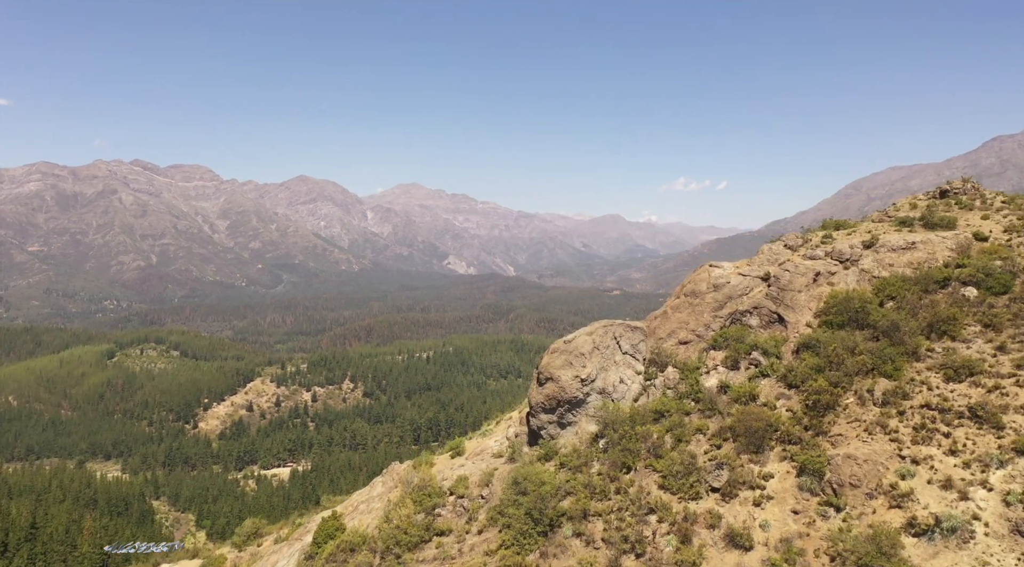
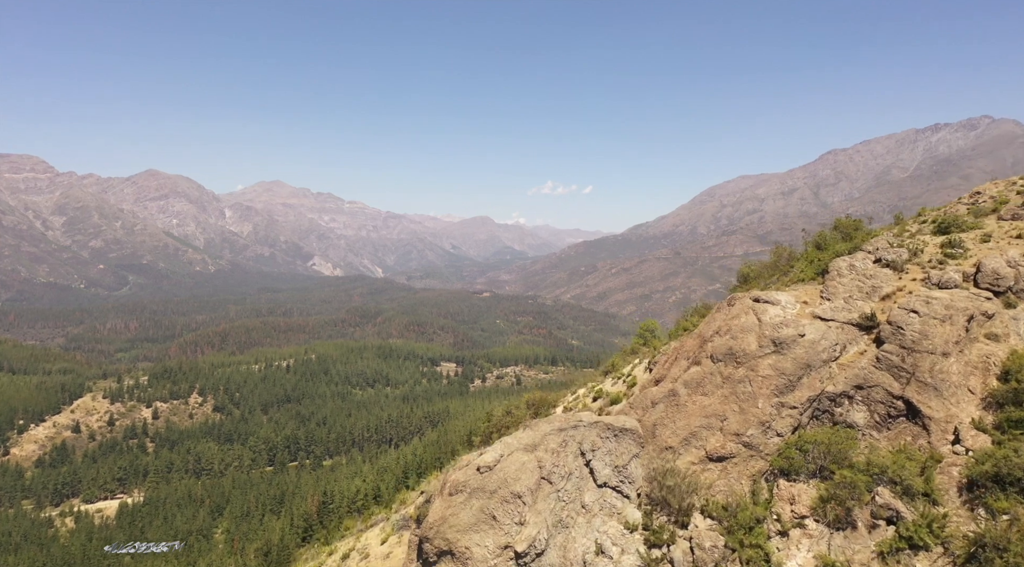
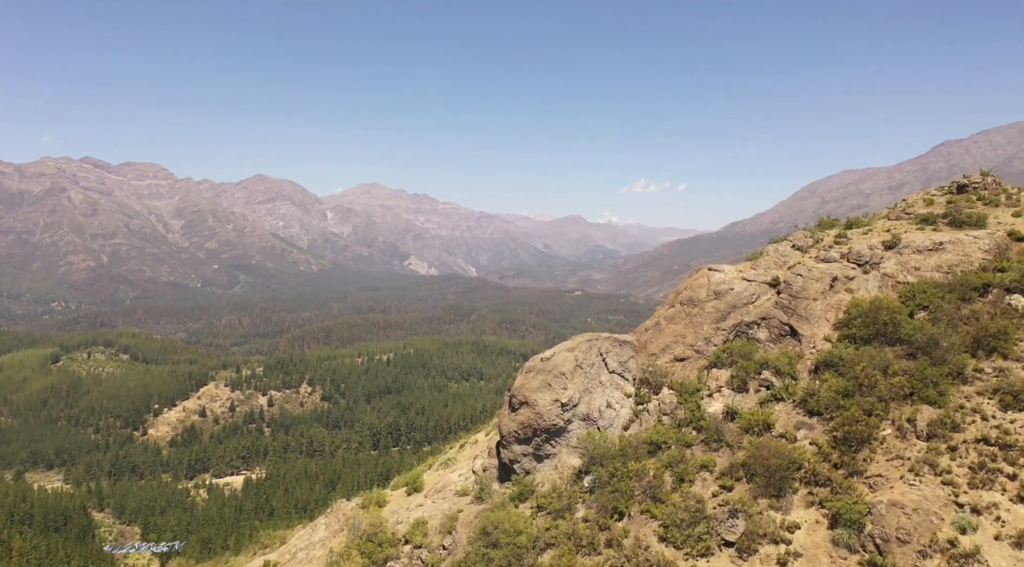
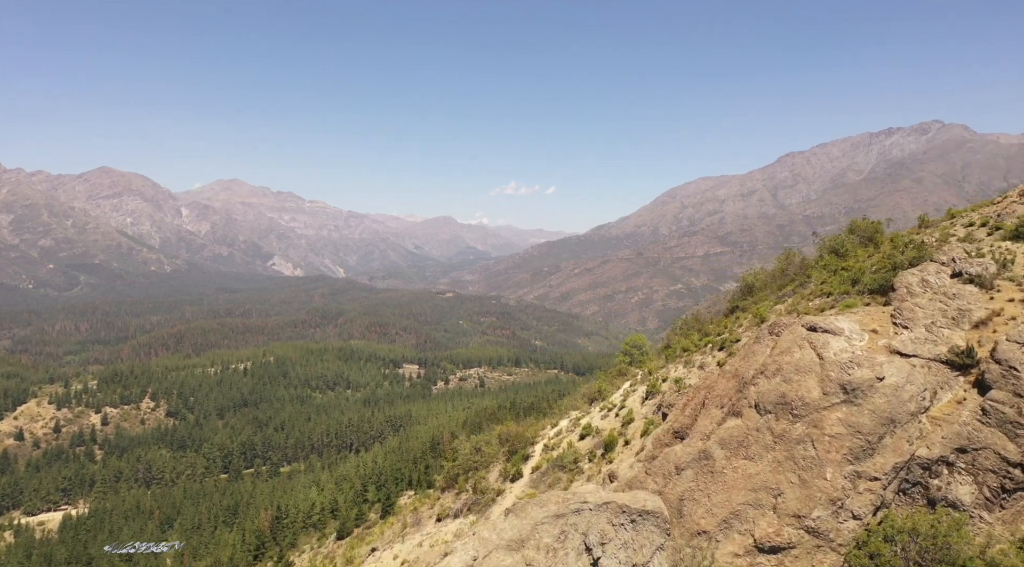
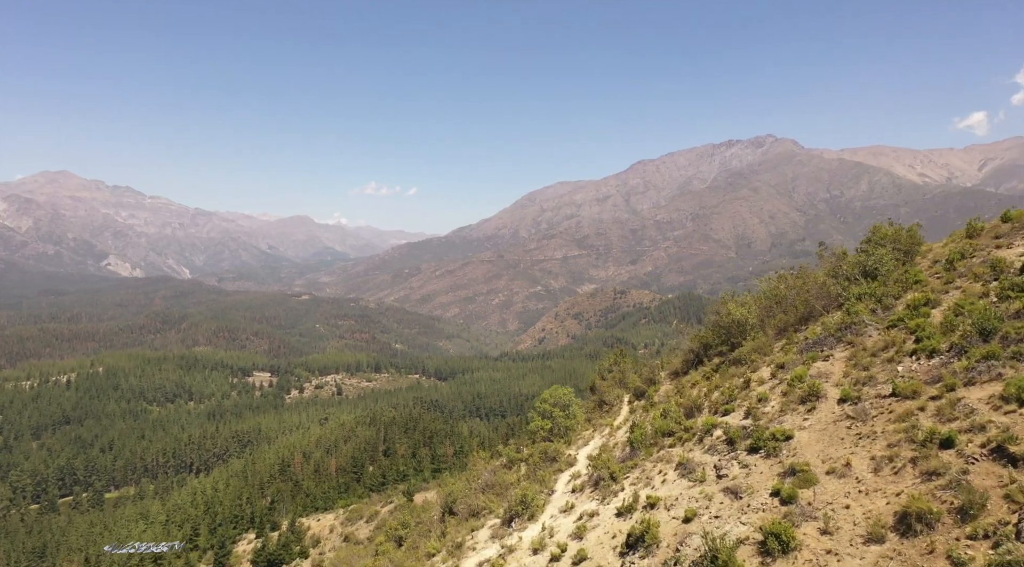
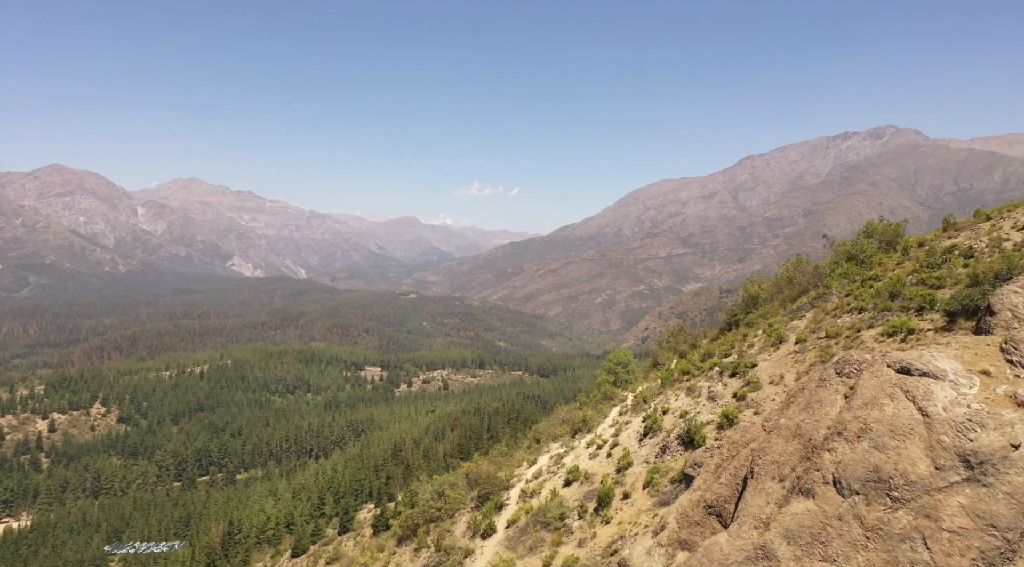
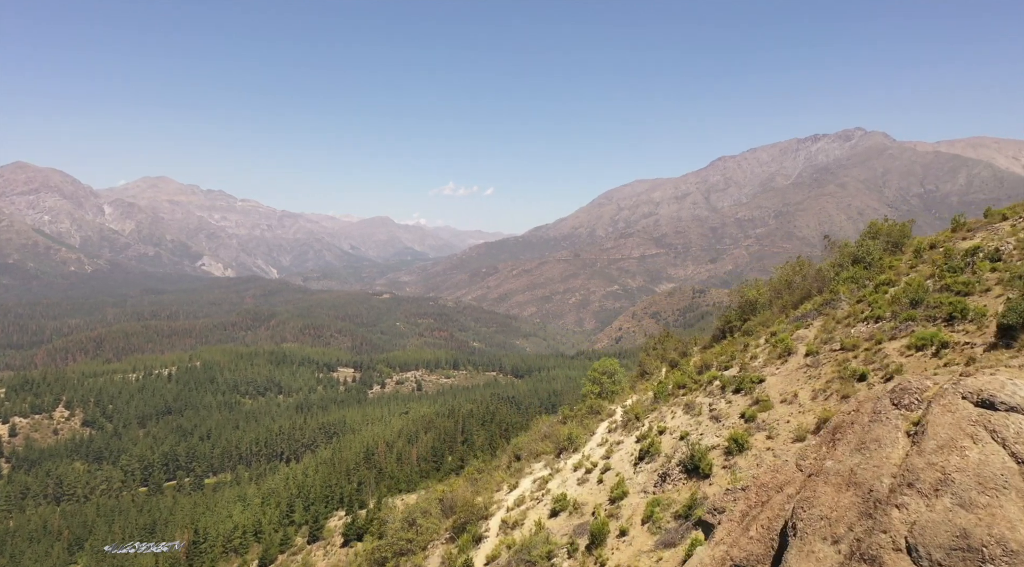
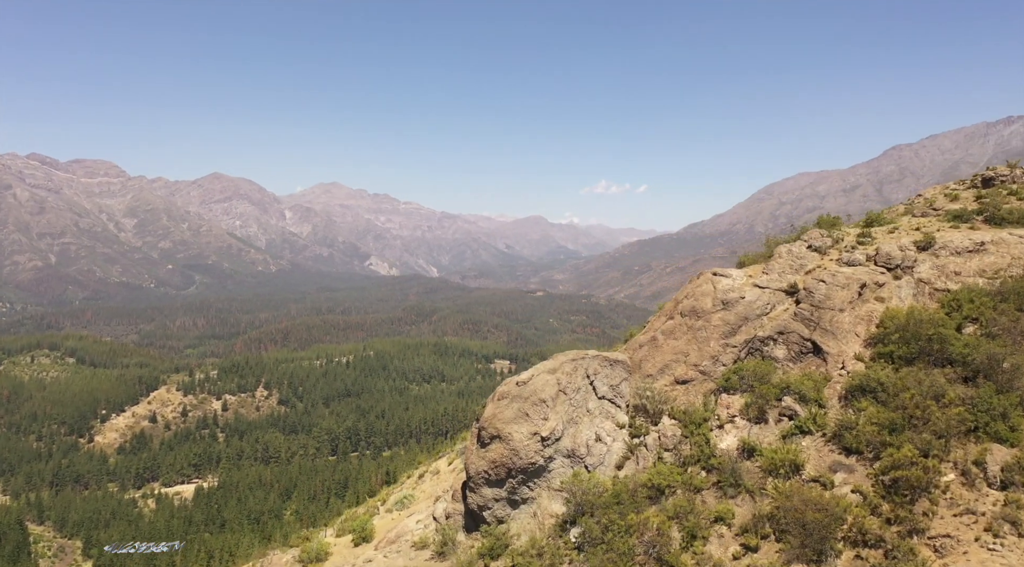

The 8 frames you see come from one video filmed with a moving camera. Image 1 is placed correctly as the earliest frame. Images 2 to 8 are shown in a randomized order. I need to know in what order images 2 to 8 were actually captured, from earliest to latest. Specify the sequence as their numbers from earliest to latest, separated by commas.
3, 8, 2, 4, 6, 7, 5
